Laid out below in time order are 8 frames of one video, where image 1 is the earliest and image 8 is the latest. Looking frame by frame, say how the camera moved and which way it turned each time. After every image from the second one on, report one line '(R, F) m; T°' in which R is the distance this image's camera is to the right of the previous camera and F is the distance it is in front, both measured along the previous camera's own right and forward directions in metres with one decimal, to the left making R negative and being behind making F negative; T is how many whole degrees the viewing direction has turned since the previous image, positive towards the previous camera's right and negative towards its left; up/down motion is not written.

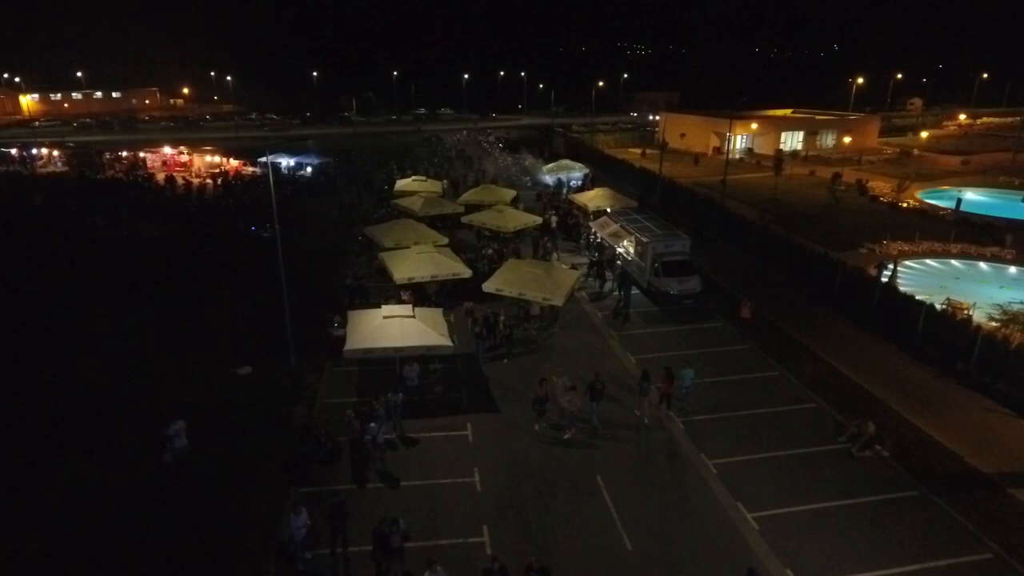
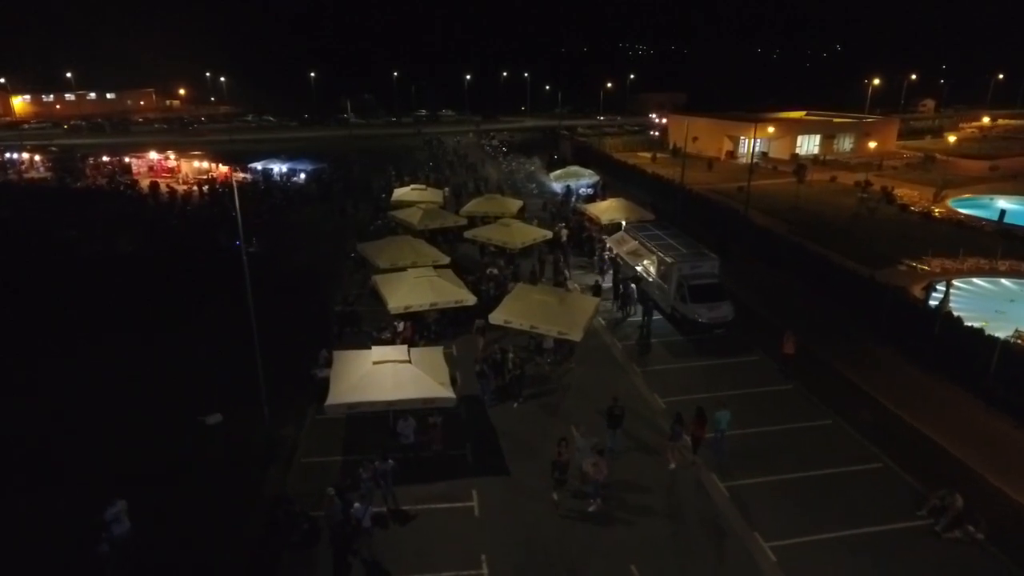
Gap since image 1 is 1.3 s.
(-0.3, +2.4) m; 0°
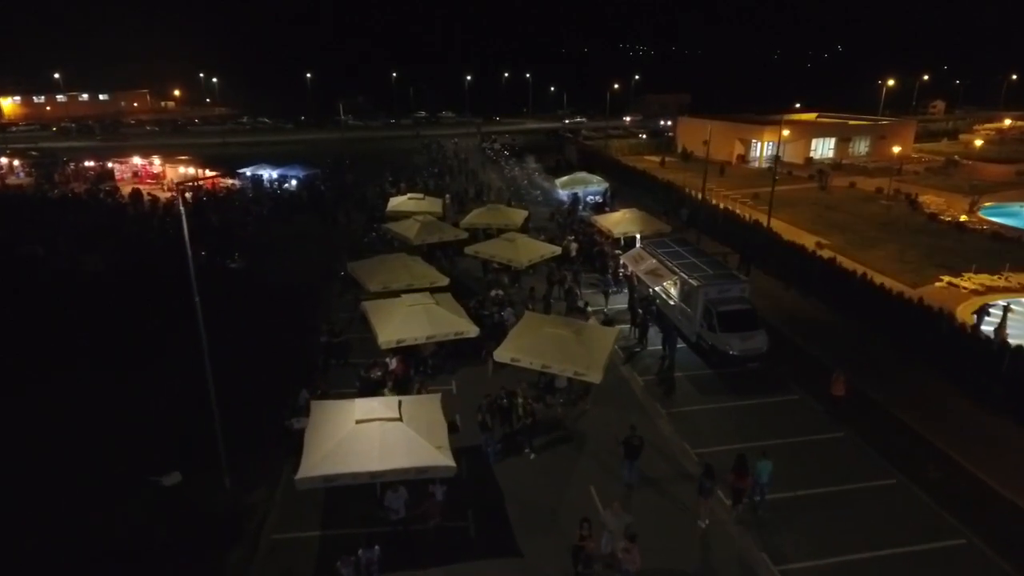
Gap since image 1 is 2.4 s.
(-0.2, +2.2) m; 0°
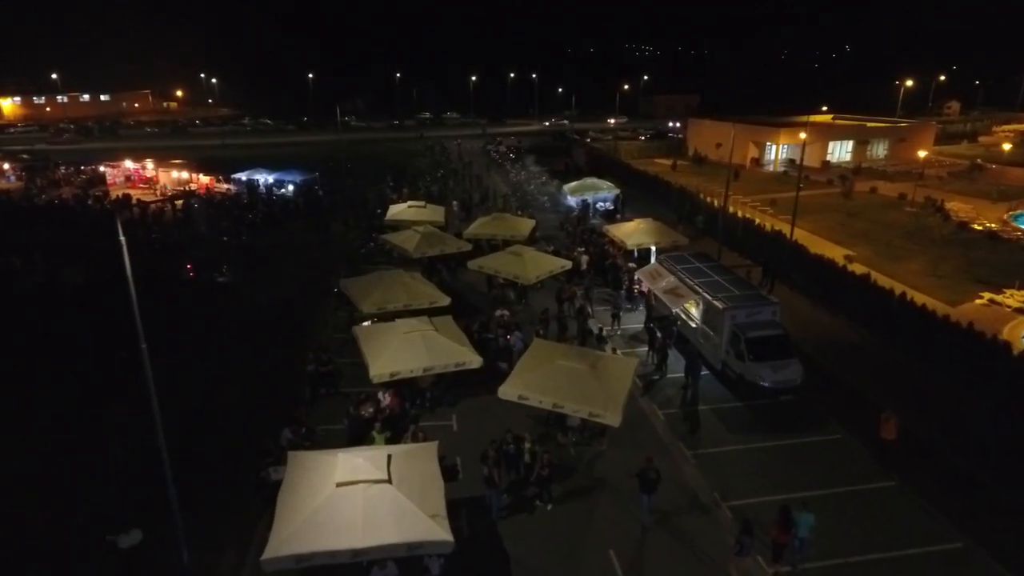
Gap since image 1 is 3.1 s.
(-0.1, +1.7) m; 0°
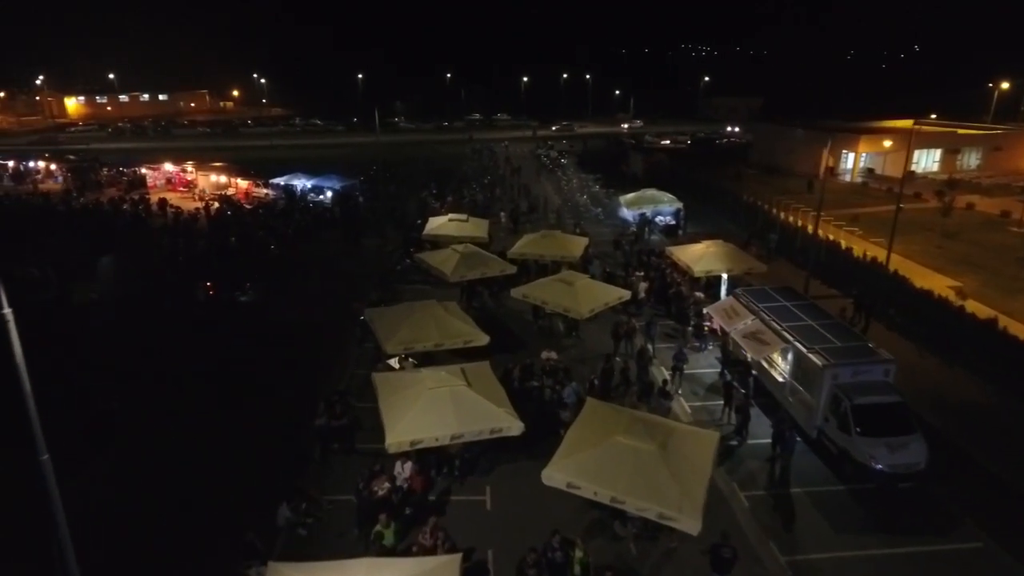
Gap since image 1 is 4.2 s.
(-0.1, +2.7) m; -4°
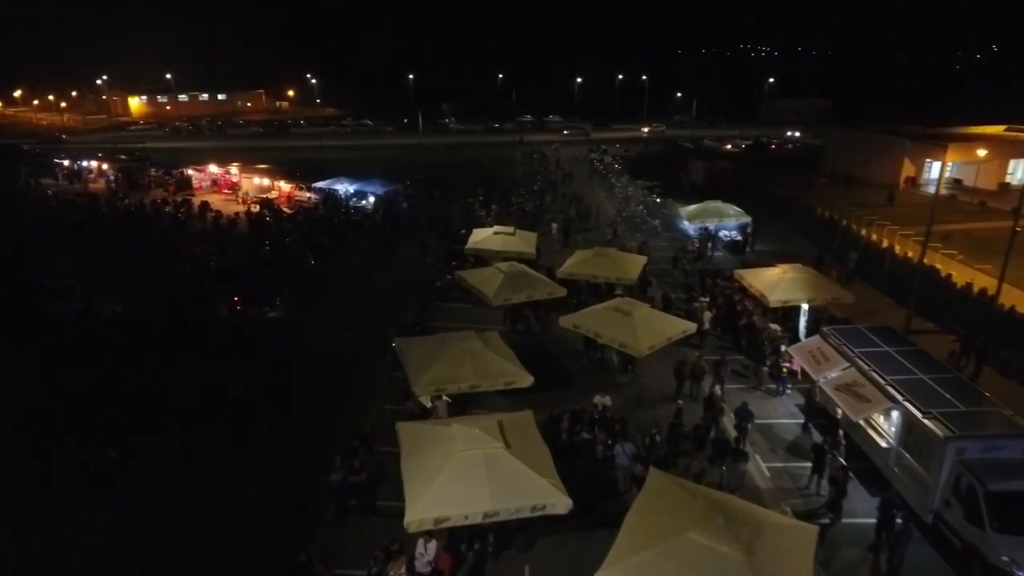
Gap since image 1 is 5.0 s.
(-0.1, +2.1) m; -4°
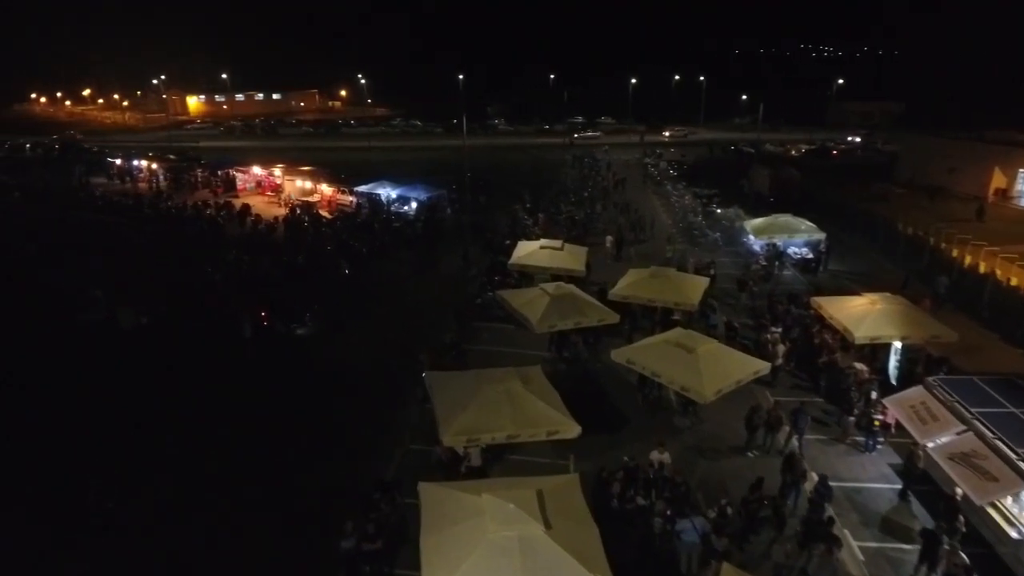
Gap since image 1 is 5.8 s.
(0.0, +1.8) m; -4°
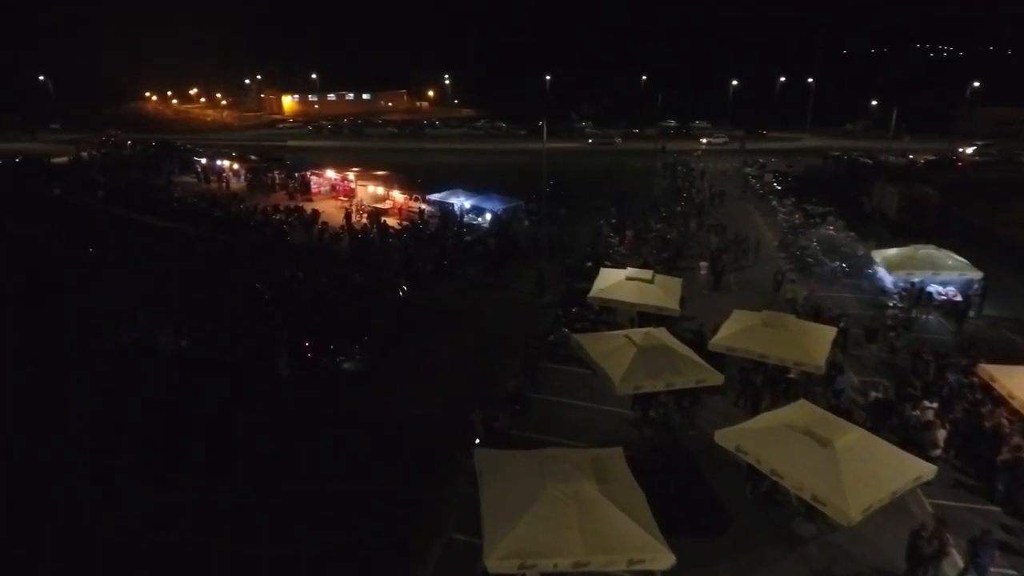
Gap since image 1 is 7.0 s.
(0.0, +2.9) m; -7°
